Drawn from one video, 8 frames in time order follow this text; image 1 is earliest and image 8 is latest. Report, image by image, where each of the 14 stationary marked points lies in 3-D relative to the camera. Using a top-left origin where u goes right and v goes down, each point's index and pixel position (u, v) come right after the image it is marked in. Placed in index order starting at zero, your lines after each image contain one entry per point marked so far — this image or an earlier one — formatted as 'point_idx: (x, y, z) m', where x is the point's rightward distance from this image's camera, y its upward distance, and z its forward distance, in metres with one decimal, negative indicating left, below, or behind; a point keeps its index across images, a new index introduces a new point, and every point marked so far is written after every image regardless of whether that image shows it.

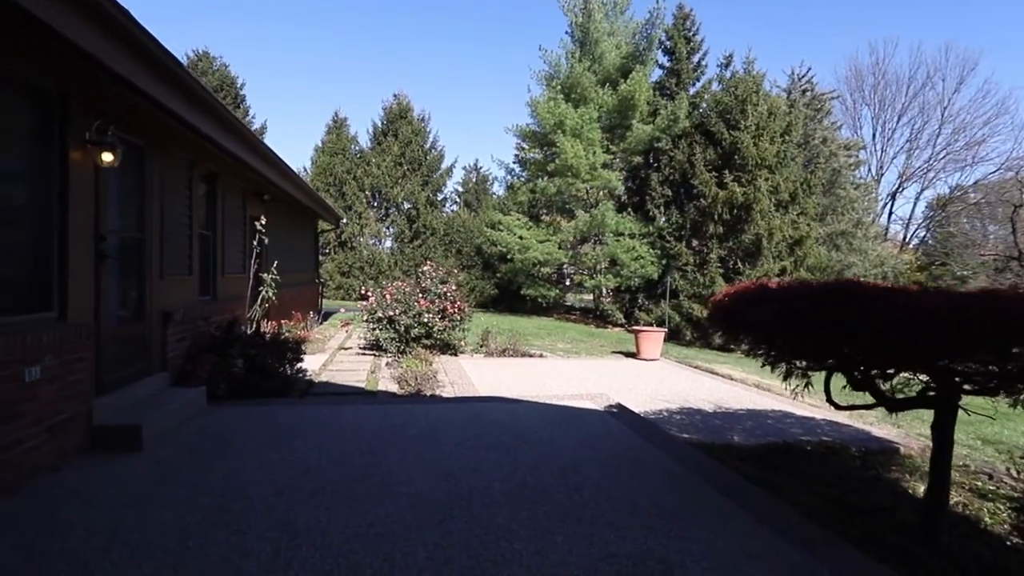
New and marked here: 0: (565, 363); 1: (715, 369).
0: (+0.8, -1.3, +9.4) m
1: (+3.2, -1.3, +9.0) m
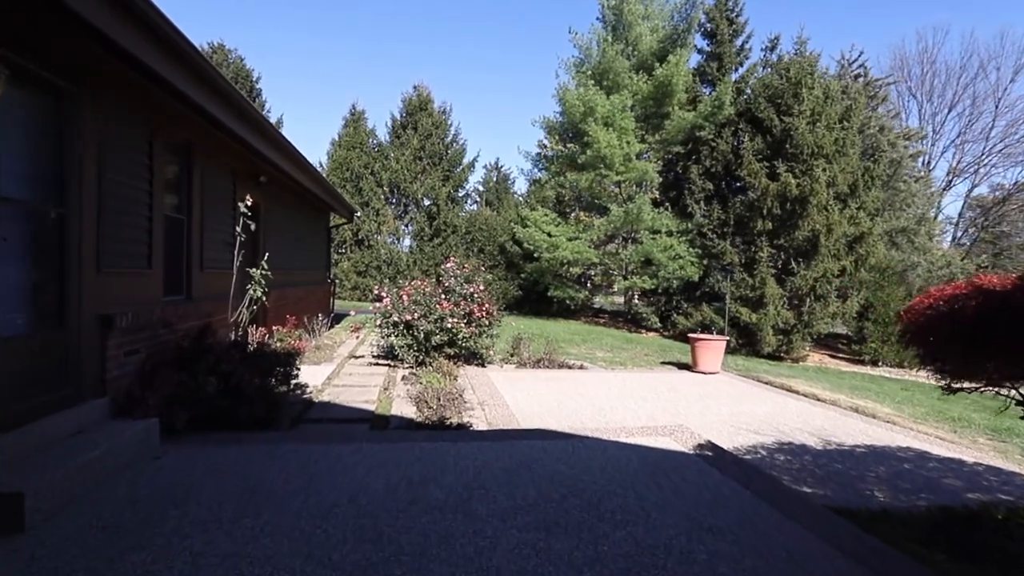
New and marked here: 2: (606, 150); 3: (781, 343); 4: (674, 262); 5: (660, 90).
0: (+1.4, -1.3, +8.1) m
1: (+3.7, -1.3, +7.6) m
2: (+2.8, +4.3, +17.1) m
3: (+6.9, -1.4, +14.4) m
4: (+4.7, +0.8, +16.4) m
5: (+4.7, +6.3, +17.8) m
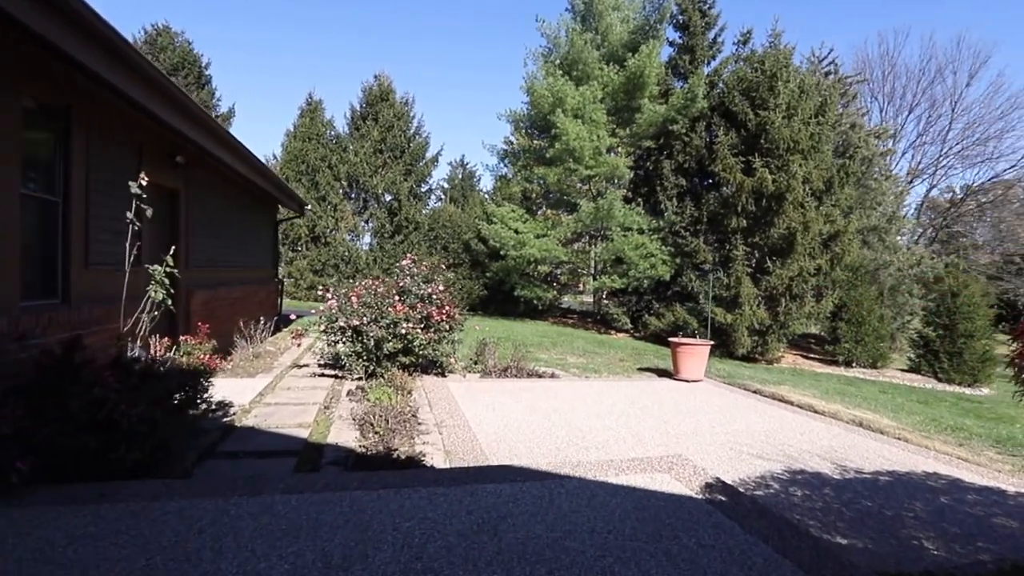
0: (+0.9, -1.3, +7.3) m
1: (+3.3, -1.3, +7.0) m
2: (+1.8, +4.3, +16.4) m
3: (+6.1, -1.4, +14.0) m
4: (+3.7, +0.8, +15.8) m
5: (+3.7, +6.3, +17.2) m
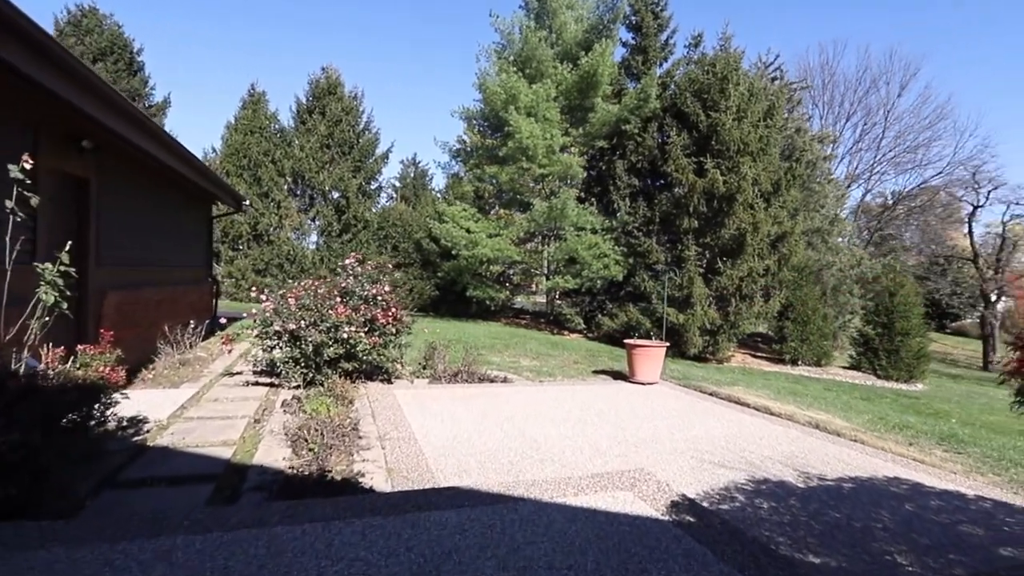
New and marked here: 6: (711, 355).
0: (+0.3, -1.3, +7.0) m
1: (+2.7, -1.3, +6.9) m
2: (+0.5, +4.3, +16.2) m
3: (+4.9, -1.4, +14.1) m
4: (+2.4, +0.8, +15.7) m
5: (+2.2, +6.3, +17.1) m
6: (+5.1, -1.7, +14.4) m
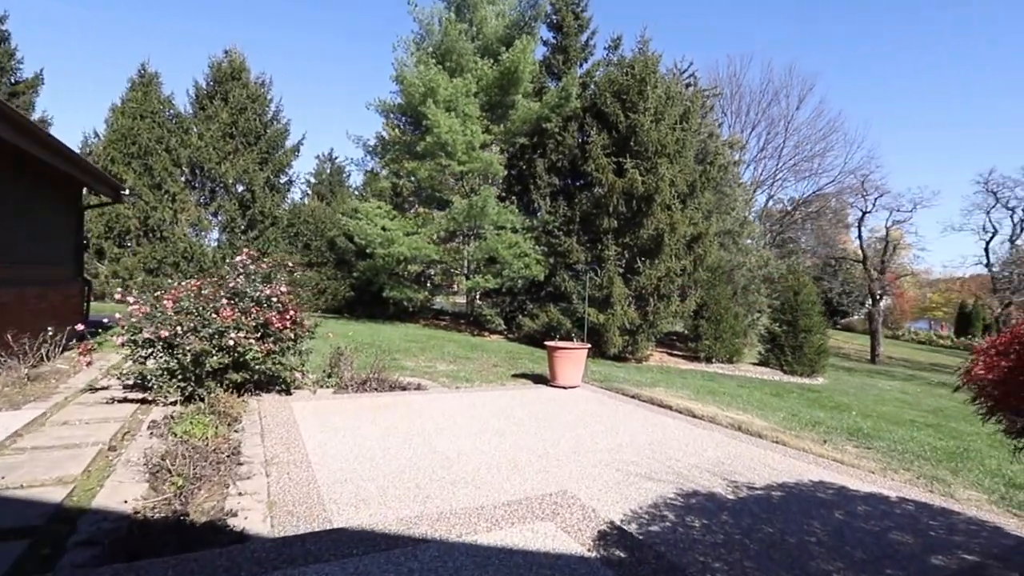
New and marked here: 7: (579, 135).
0: (-0.7, -1.3, +6.5) m
1: (+1.7, -1.3, +6.7) m
2: (-1.8, +4.3, +15.6) m
3: (+2.9, -1.4, +14.2) m
4: (+0.2, +0.8, +15.5) m
5: (-0.2, +6.3, +16.8) m
6: (+3.1, -1.7, +14.5) m
7: (+1.9, +4.2, +15.6) m
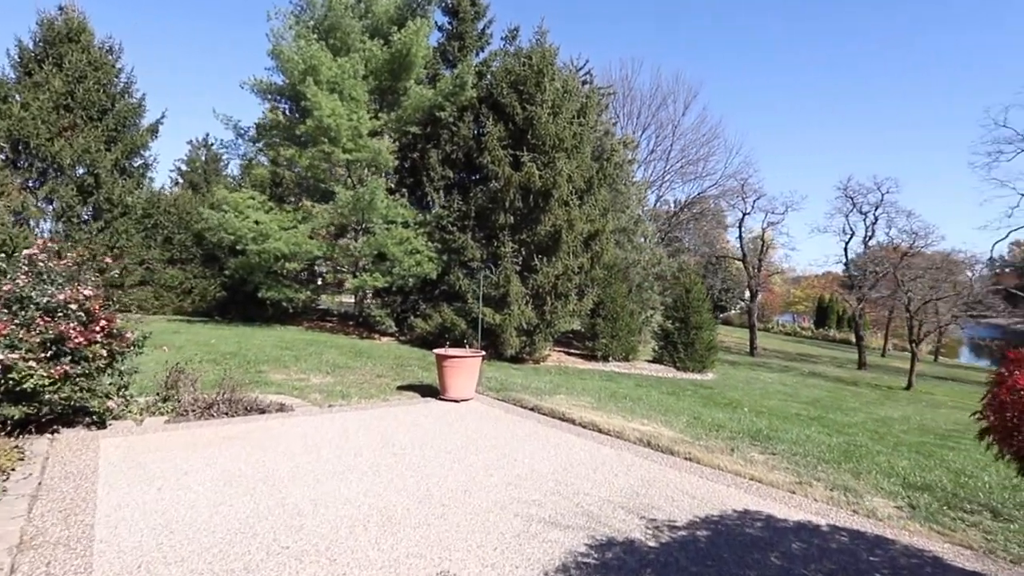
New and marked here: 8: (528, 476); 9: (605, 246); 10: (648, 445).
0: (-1.8, -1.3, +5.4) m
1: (+0.5, -1.3, +6.1) m
2: (-4.6, +4.3, +14.2) m
3: (+0.3, -1.3, +13.6) m
4: (-2.6, +0.8, +14.4) m
5: (-3.2, +6.3, +15.6) m
6: (+0.4, -1.7, +13.9) m
7: (-1.0, +4.3, +14.8) m
8: (+0.1, -1.3, +4.0) m
9: (+2.4, +1.1, +14.8) m
10: (+1.2, -1.4, +5.0) m
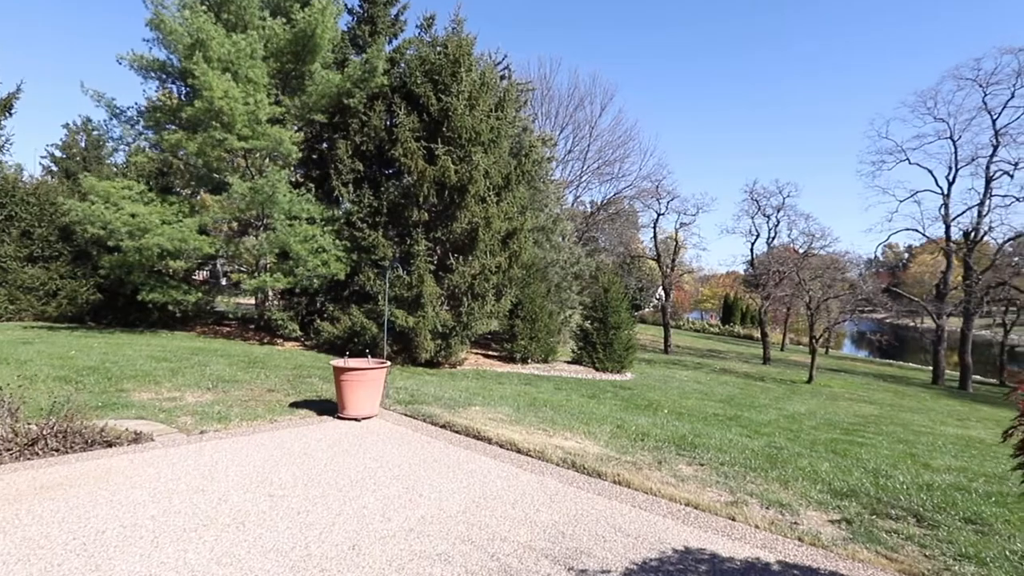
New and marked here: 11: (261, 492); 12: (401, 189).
0: (-2.6, -1.3, +4.5) m
1: (-0.4, -1.3, +5.5) m
2: (-6.6, +4.2, +12.7) m
3: (-1.6, -1.4, +12.9) m
4: (-4.6, +0.8, +13.2) m
5: (-5.4, +6.3, +14.3) m
6: (-1.6, -1.7, +13.2) m
7: (-3.1, +4.3, +13.9) m
8: (-0.5, -1.3, +3.3) m
9: (+0.2, +1.1, +14.3) m
10: (+0.5, -1.4, +4.4) m
11: (-1.6, -1.3, +3.7) m
12: (-2.5, +2.3, +12.9) m
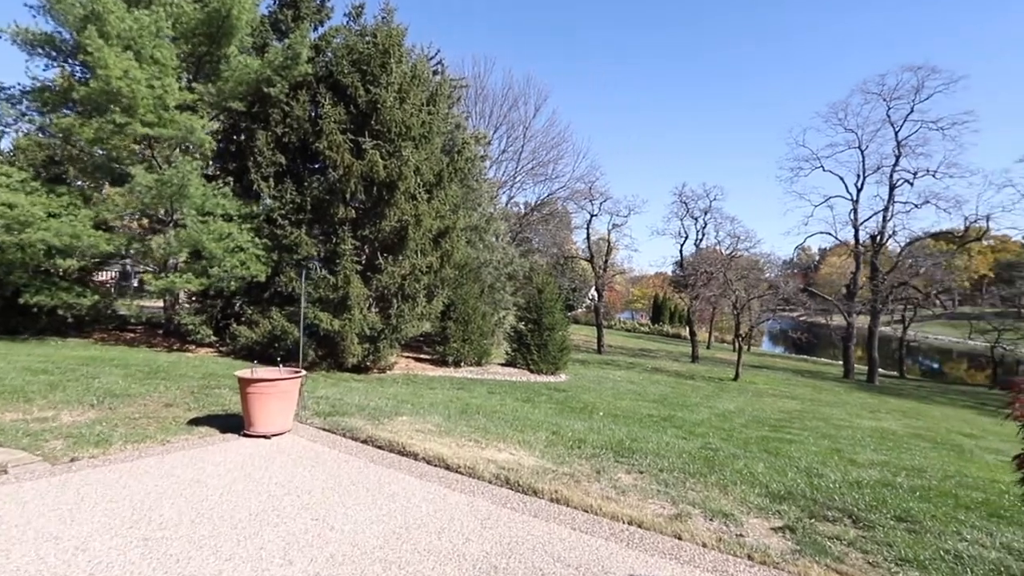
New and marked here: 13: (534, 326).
0: (-3.1, -1.3, +3.7) m
1: (-1.0, -1.3, +5.0) m
2: (-8.0, +4.2, +11.5) m
3: (-3.1, -1.4, +12.2) m
4: (-6.1, +0.8, +12.2) m
5: (-7.1, +6.3, +13.2) m
6: (-3.1, -1.7, +12.5) m
7: (-4.7, +4.2, +13.0) m
8: (-0.8, -1.3, +2.8) m
9: (-1.4, +1.1, +13.8) m
10: (0.0, -1.4, +4.0) m
11: (-2.1, -1.3, +3.1) m
12: (-4.0, +2.3, +12.1) m
13: (+0.6, -1.0, +15.3) m
